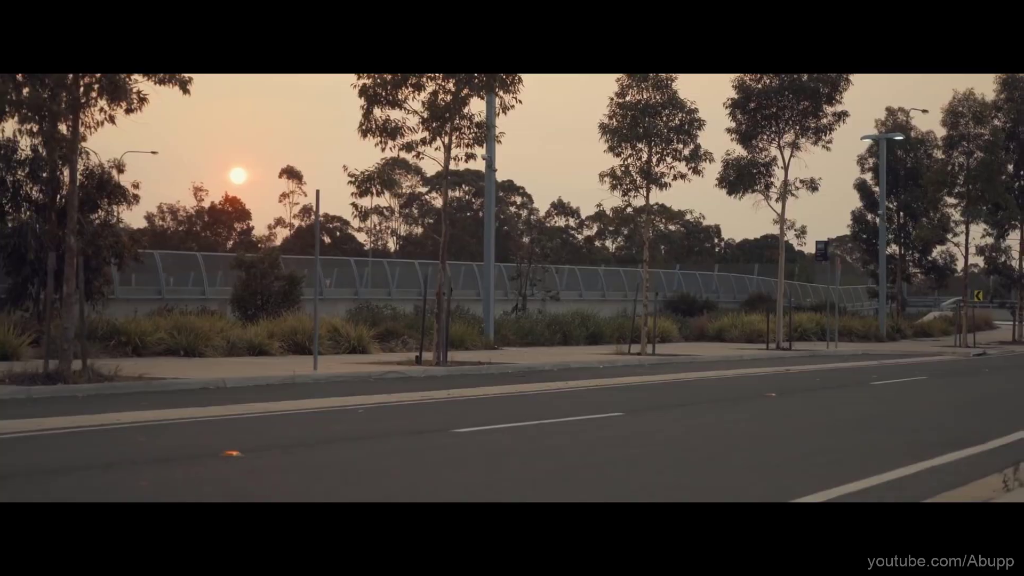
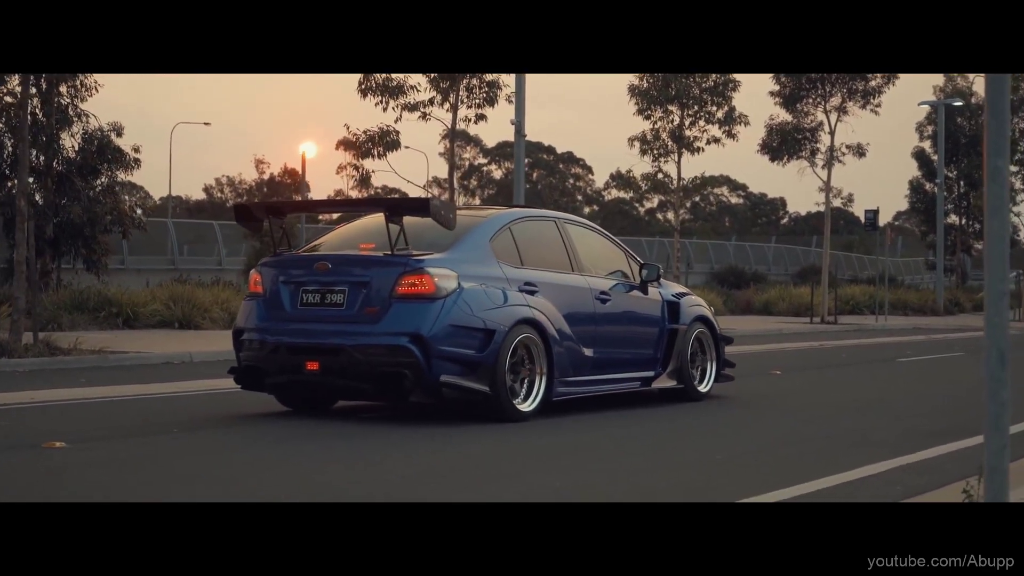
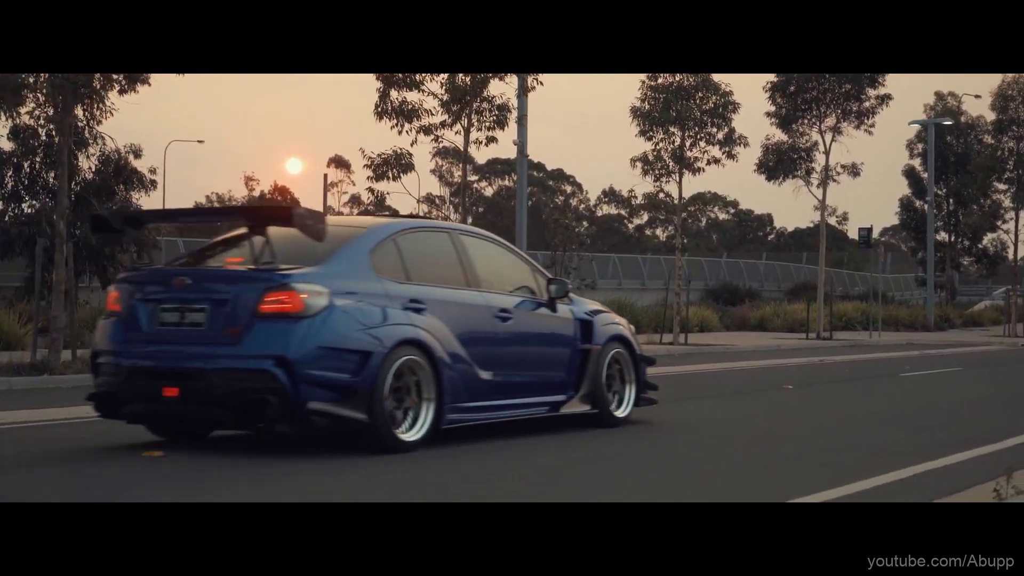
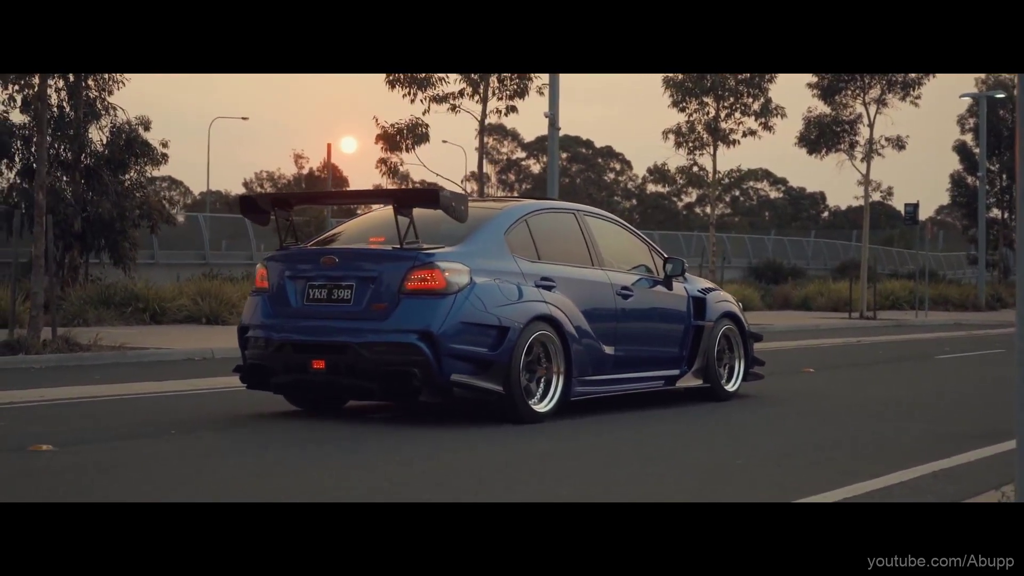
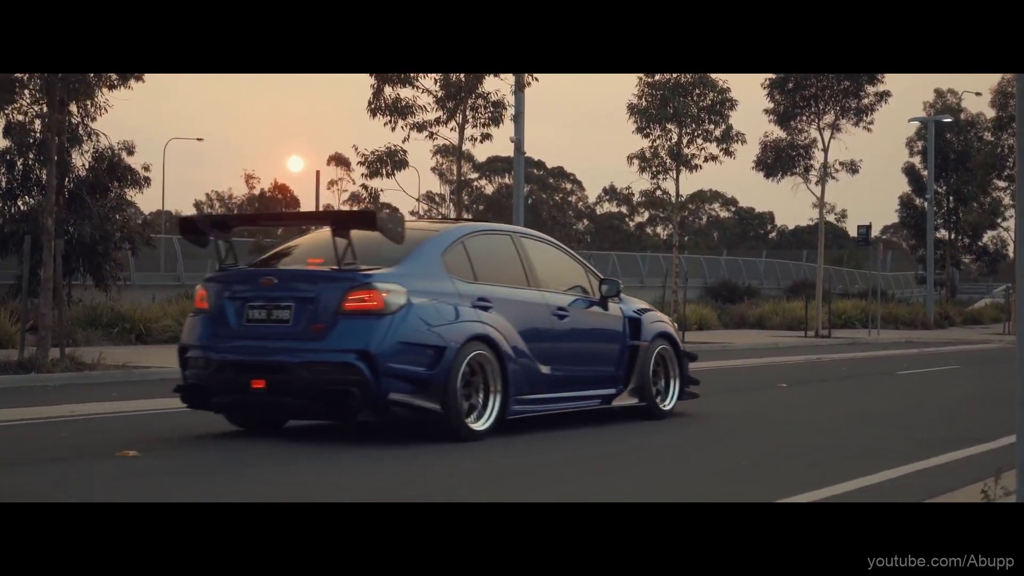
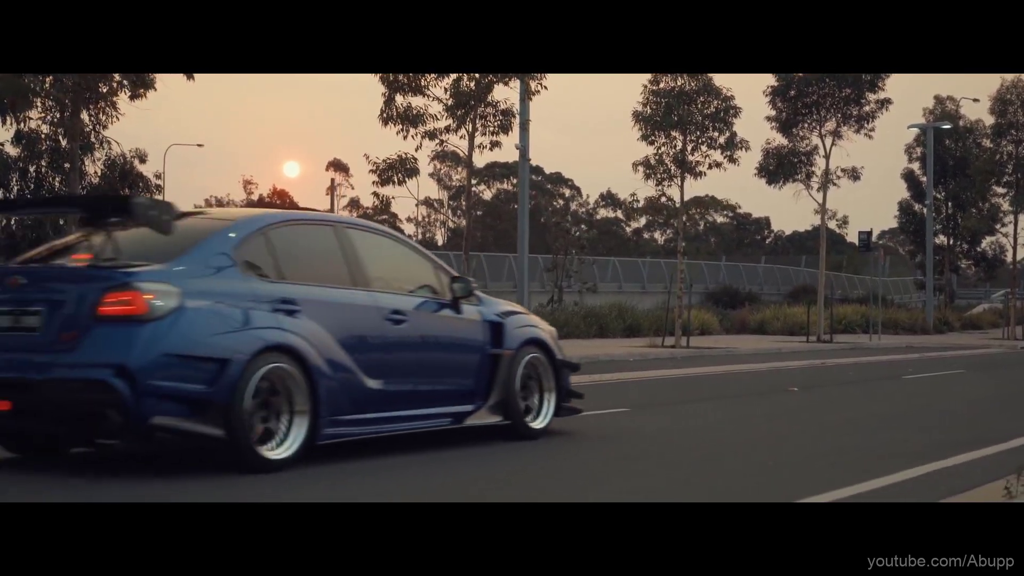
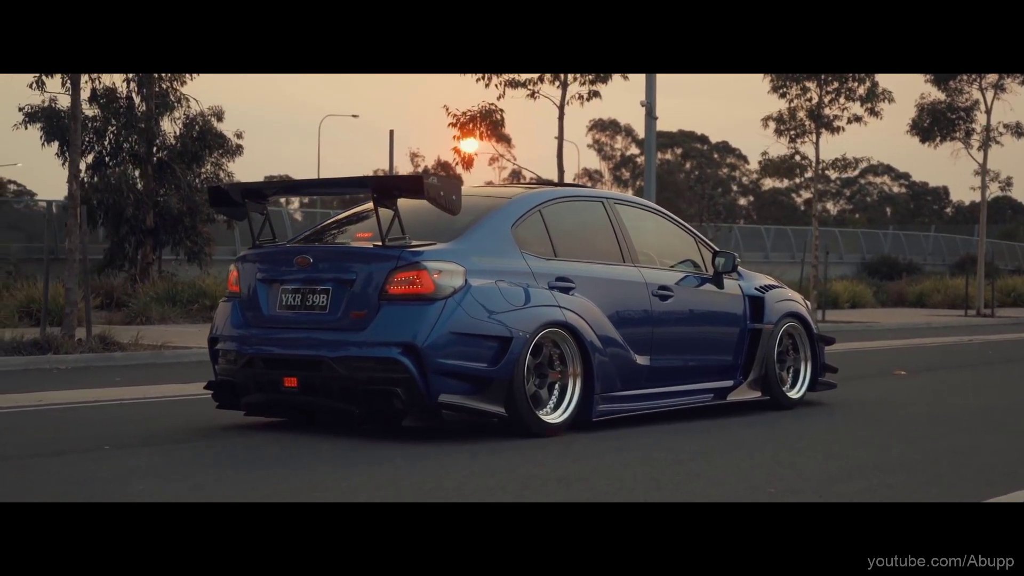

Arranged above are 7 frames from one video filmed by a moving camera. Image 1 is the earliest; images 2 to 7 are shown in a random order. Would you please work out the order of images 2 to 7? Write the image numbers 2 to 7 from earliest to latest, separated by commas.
6, 3, 5, 2, 4, 7
